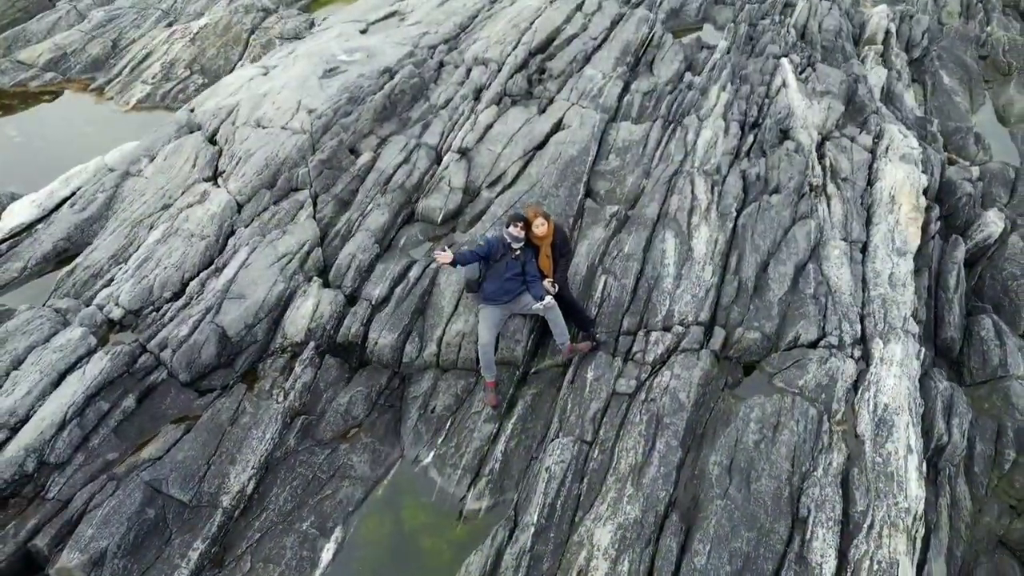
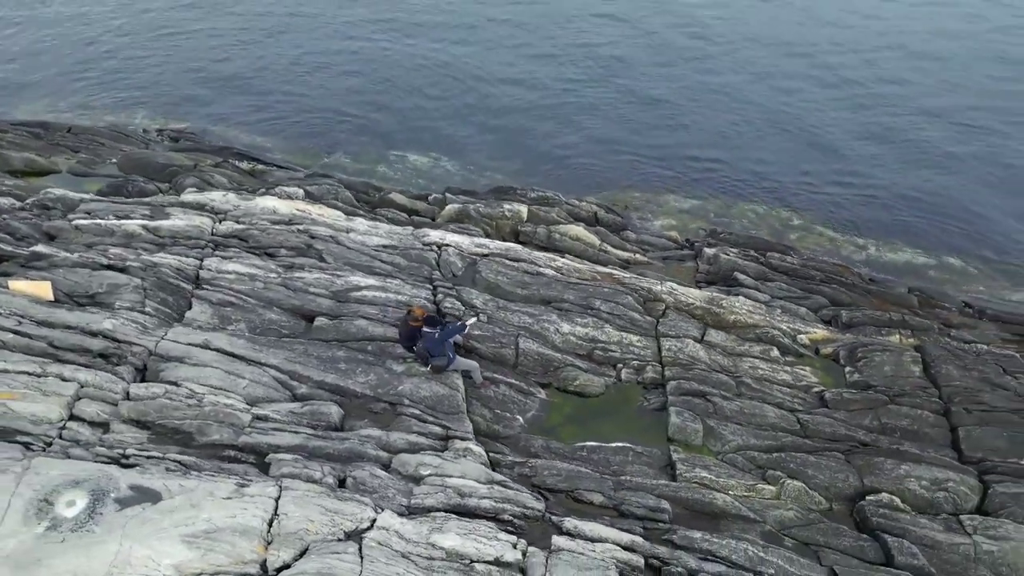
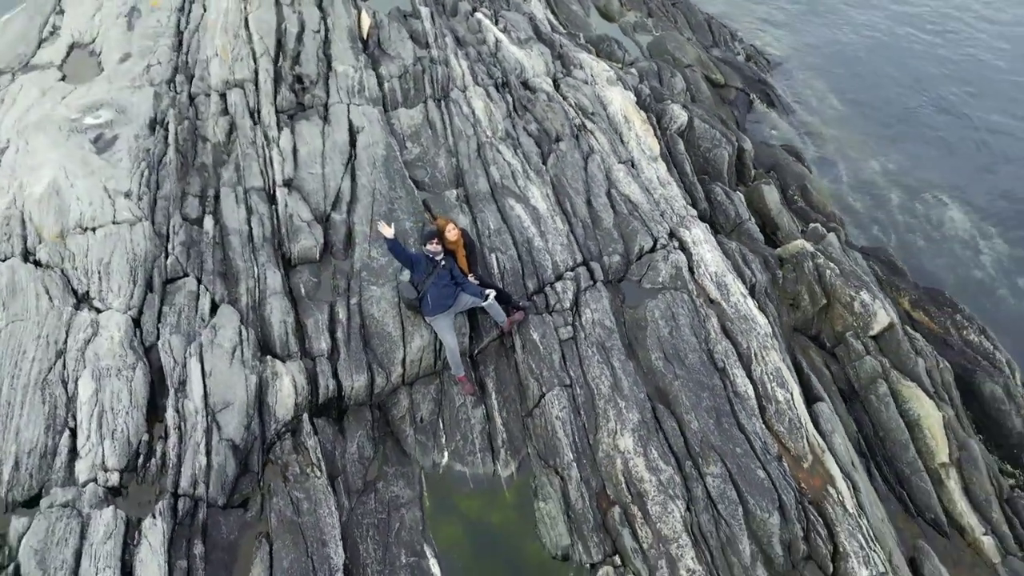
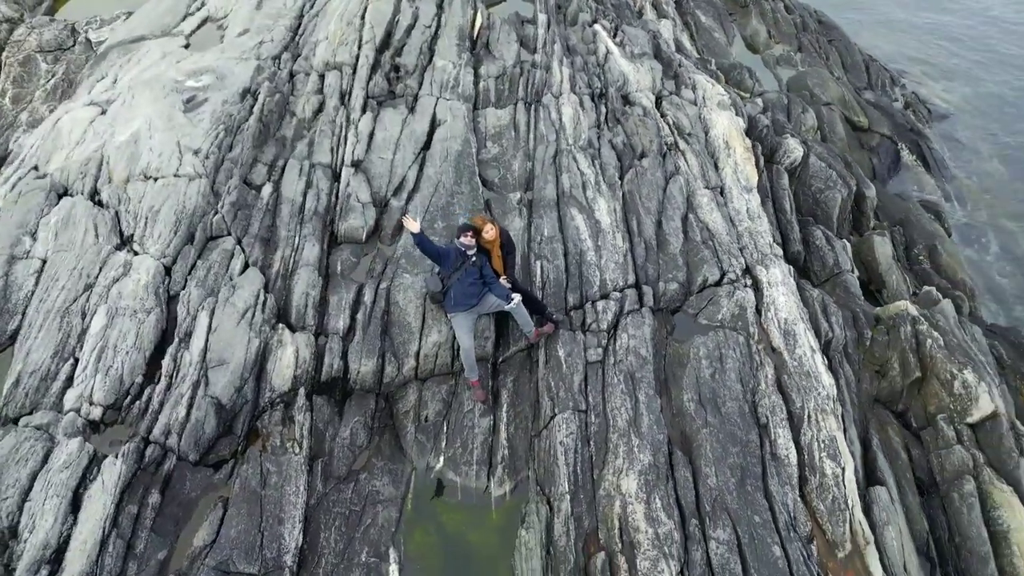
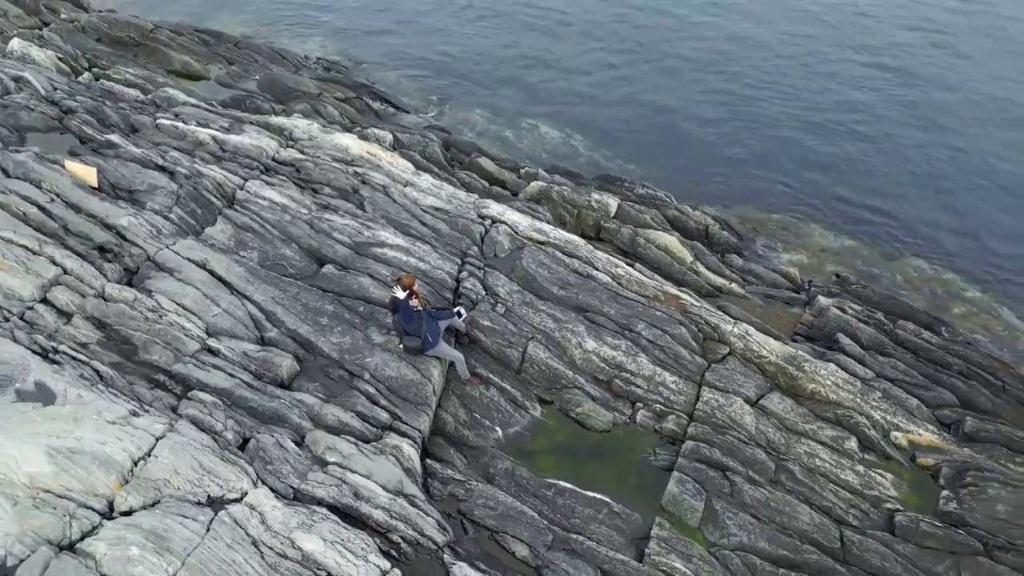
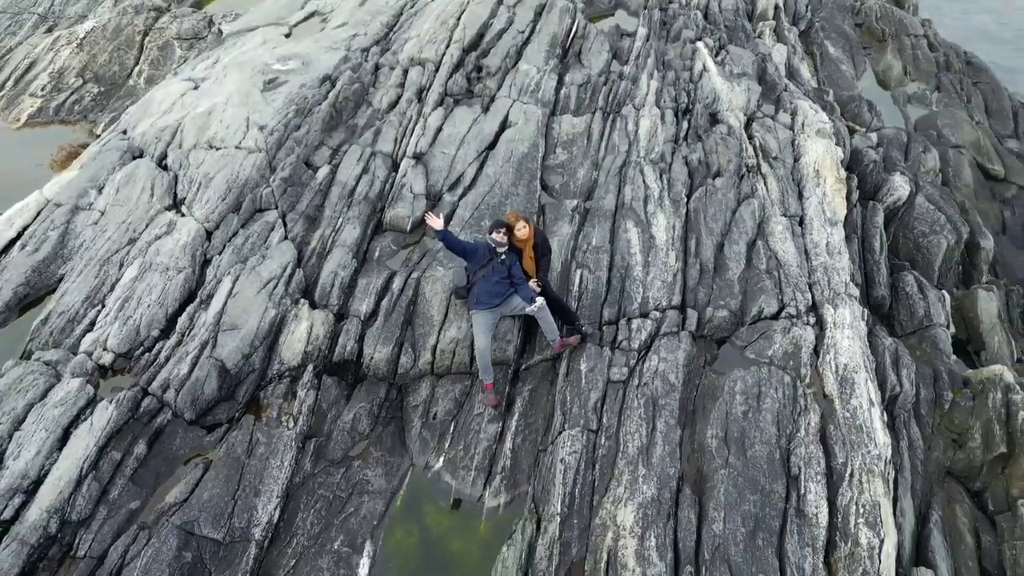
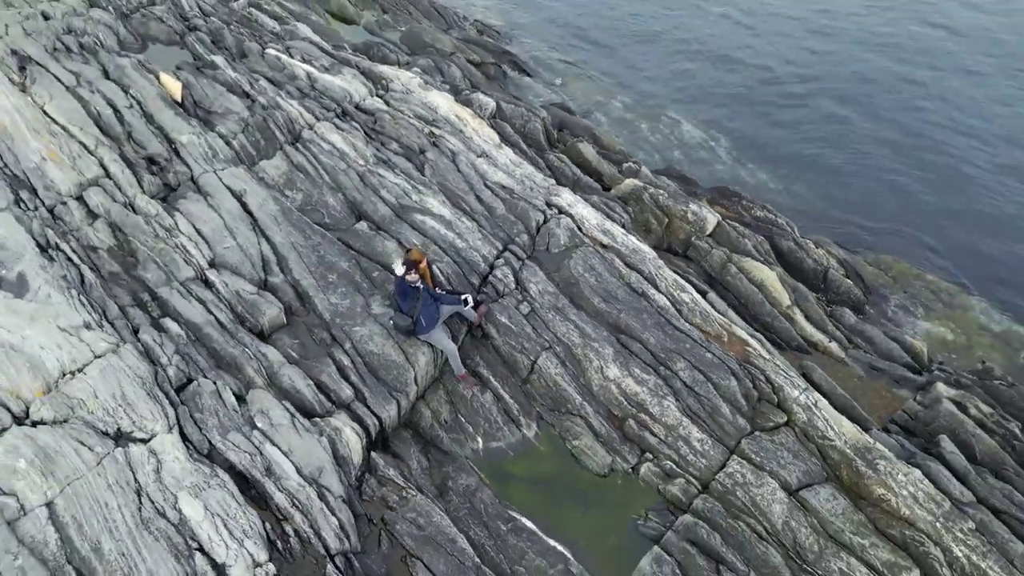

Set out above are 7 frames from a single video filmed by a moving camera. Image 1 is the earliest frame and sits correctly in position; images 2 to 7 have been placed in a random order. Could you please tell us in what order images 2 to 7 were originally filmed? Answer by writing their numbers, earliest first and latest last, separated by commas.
6, 4, 3, 7, 5, 2
